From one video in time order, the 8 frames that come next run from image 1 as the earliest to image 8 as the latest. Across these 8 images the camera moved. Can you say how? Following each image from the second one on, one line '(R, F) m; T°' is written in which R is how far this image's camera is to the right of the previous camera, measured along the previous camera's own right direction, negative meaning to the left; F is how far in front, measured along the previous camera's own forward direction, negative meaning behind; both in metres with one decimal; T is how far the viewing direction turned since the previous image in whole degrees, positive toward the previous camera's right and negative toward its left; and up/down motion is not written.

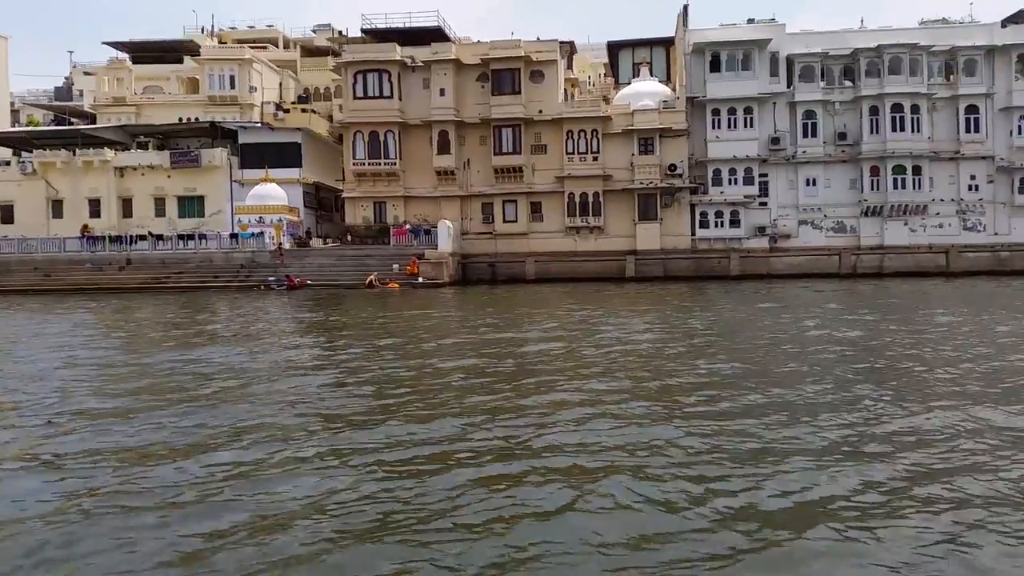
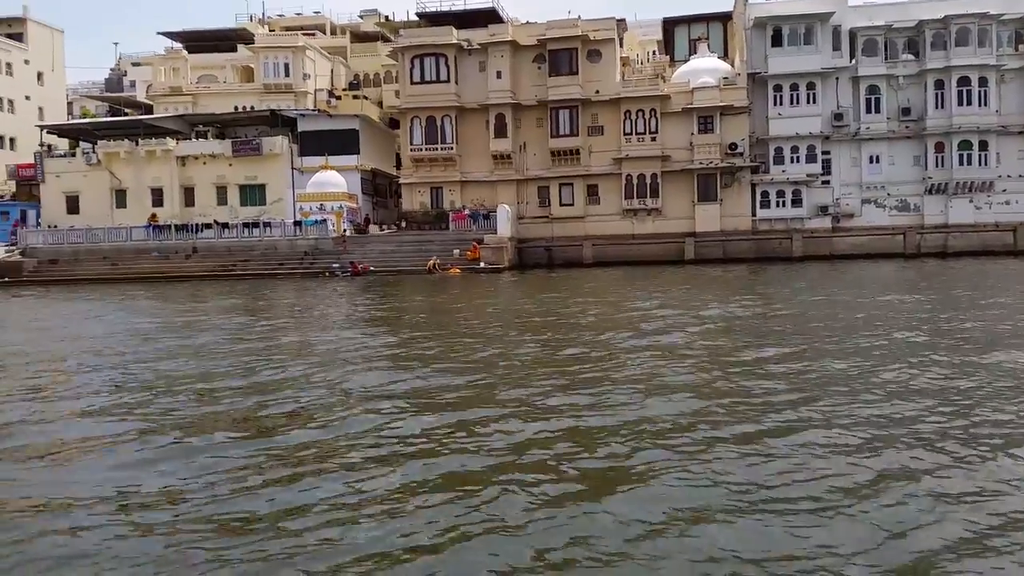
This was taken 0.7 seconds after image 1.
(-0.7, 0.0) m; -2°
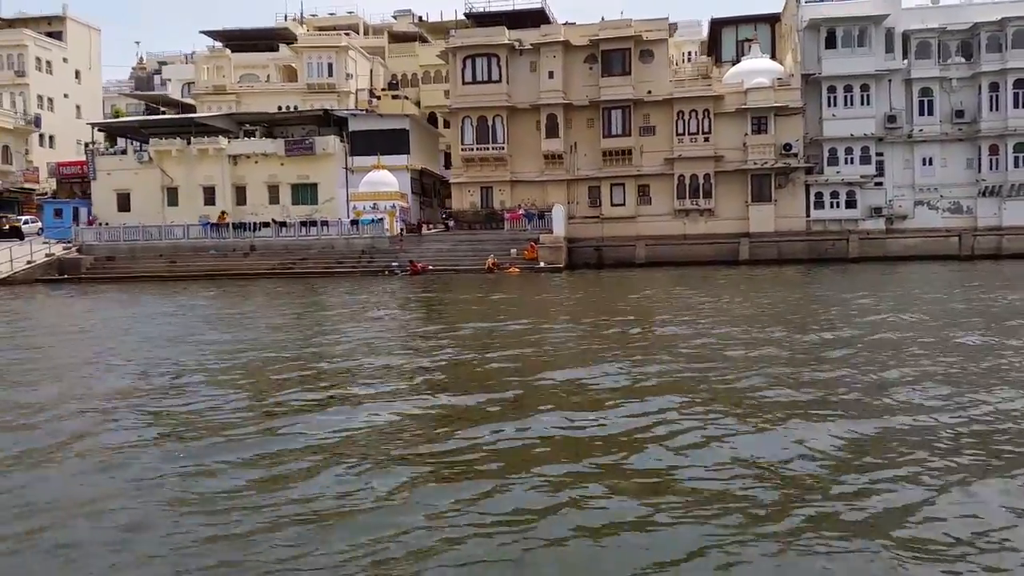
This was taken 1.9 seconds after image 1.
(-1.5, -0.1) m; 0°
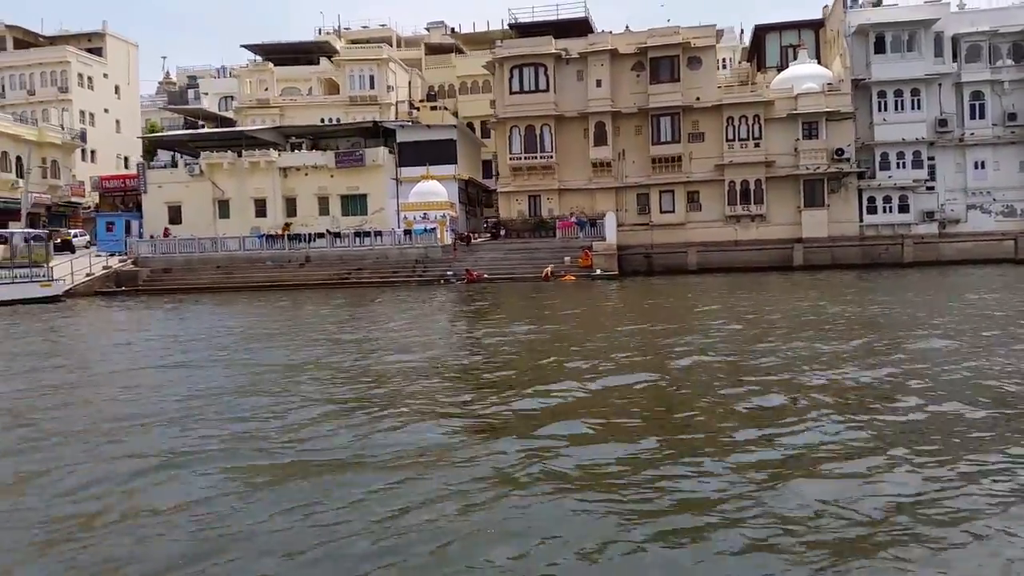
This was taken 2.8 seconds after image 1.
(-1.2, -0.1) m; -1°
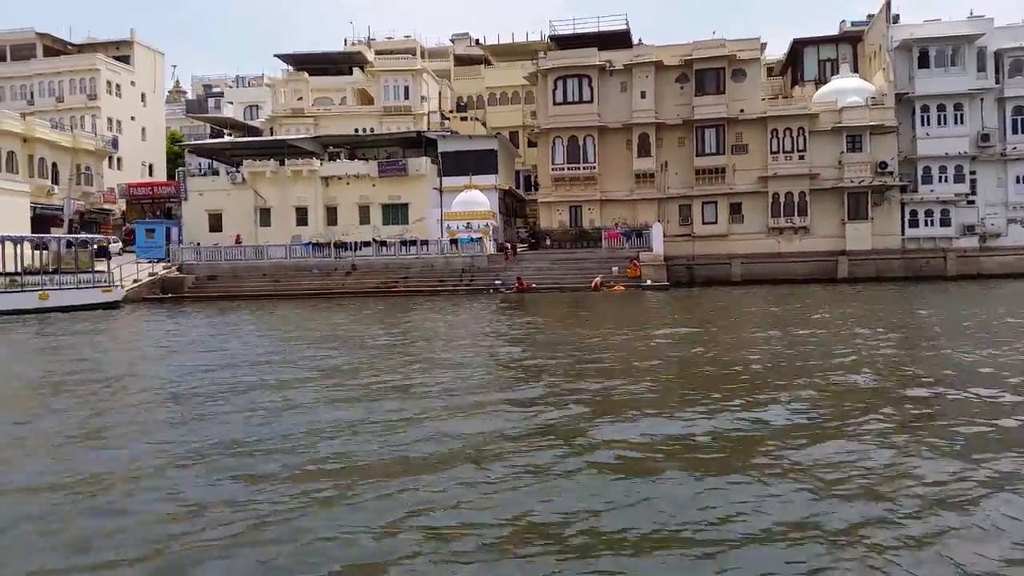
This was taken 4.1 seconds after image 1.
(-1.6, -0.1) m; 0°
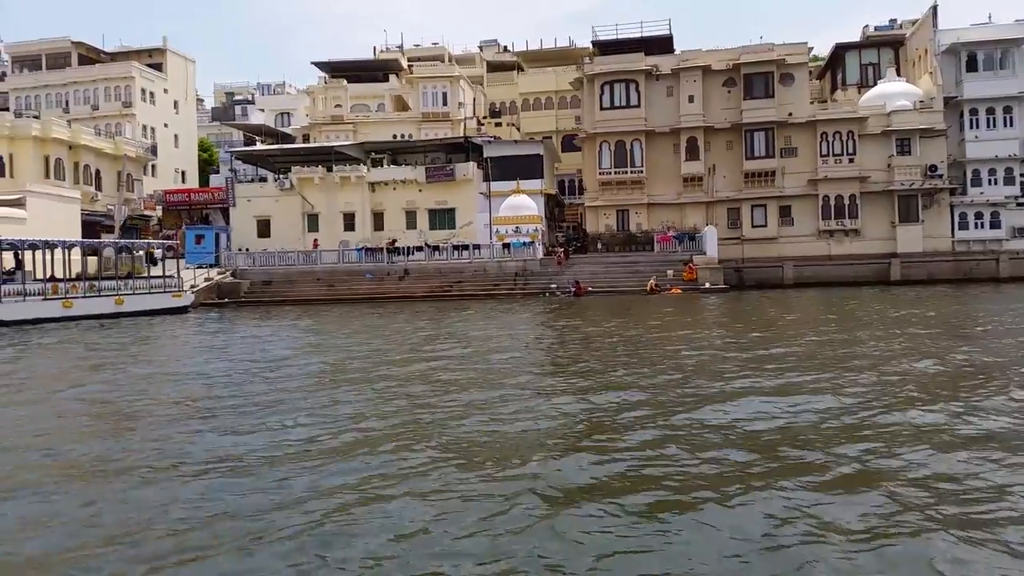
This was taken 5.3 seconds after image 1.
(-1.6, -0.1) m; 0°
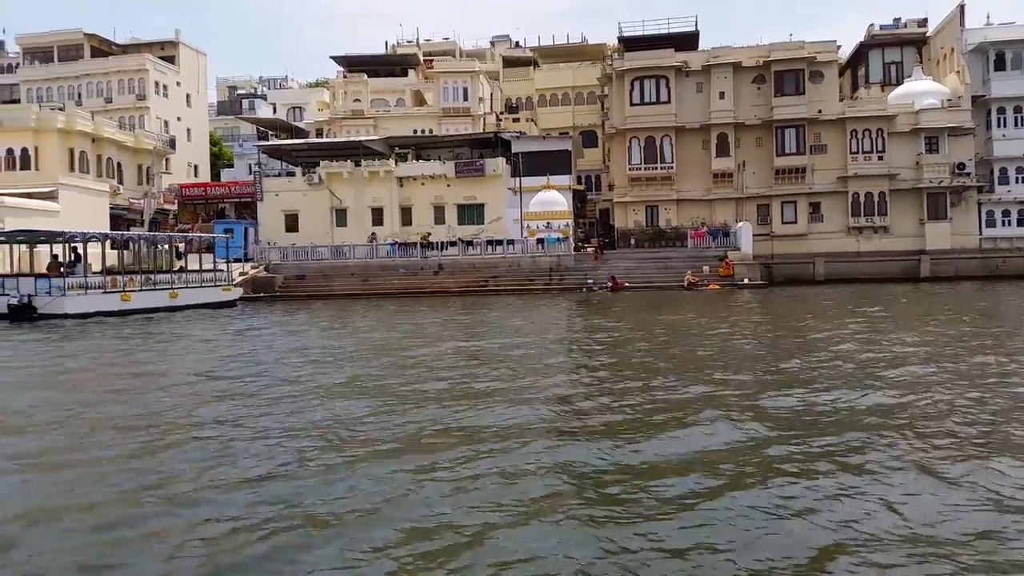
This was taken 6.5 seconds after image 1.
(-1.6, -0.1) m; +1°
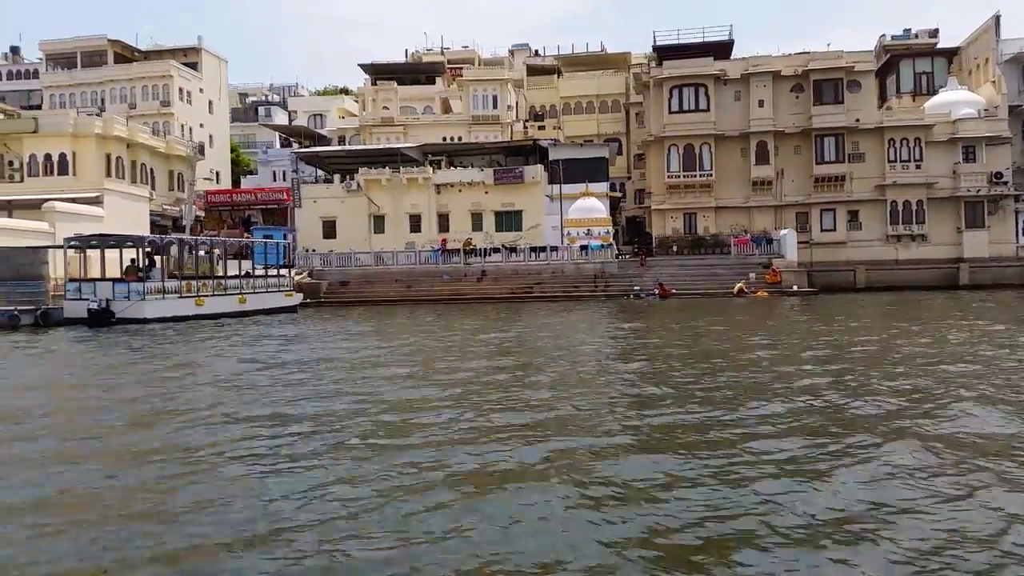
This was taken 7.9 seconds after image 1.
(-1.8, -0.1) m; +1°
